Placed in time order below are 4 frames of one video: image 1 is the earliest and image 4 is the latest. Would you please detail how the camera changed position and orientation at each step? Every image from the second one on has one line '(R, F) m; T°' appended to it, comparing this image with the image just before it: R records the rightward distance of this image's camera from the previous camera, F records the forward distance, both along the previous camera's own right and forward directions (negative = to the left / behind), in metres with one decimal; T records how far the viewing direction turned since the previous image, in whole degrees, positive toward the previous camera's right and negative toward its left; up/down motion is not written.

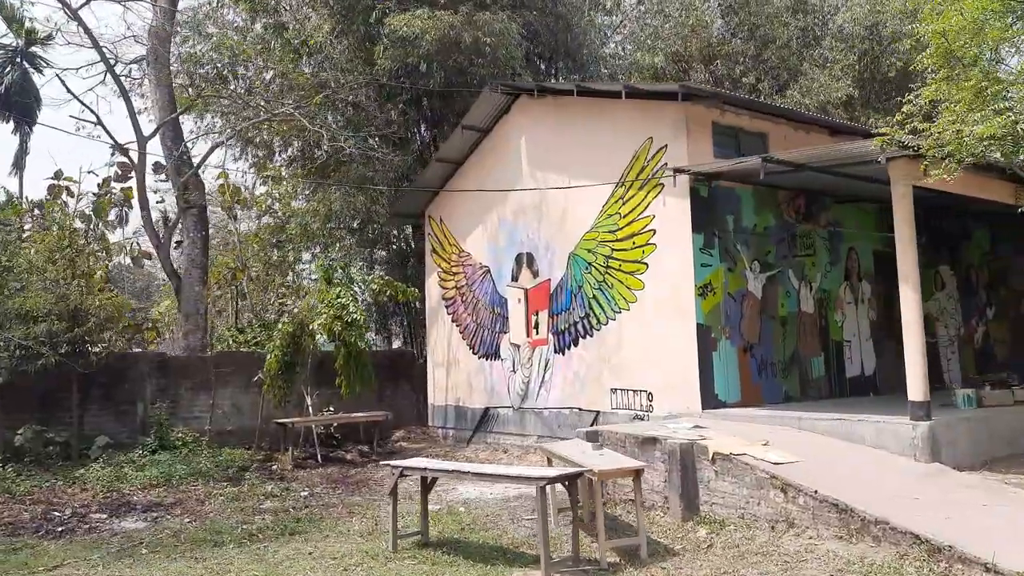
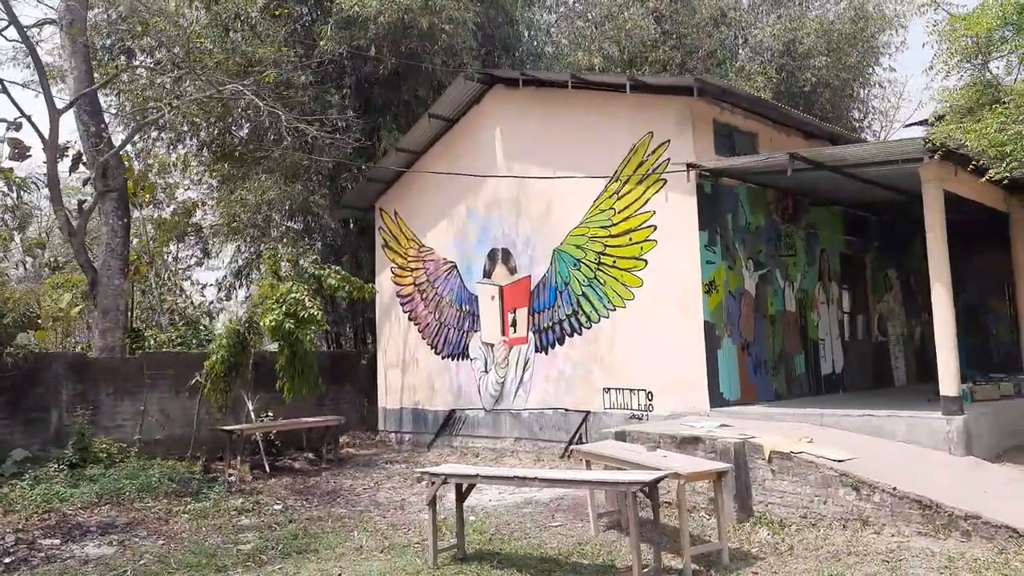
(-1.5, +0.6) m; +9°
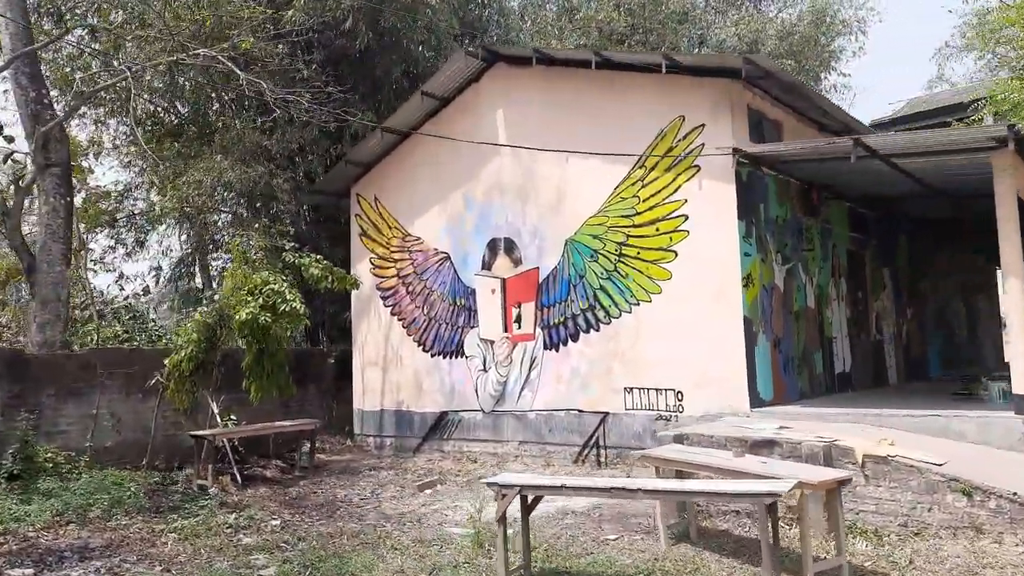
(-1.2, +0.8) m; +6°
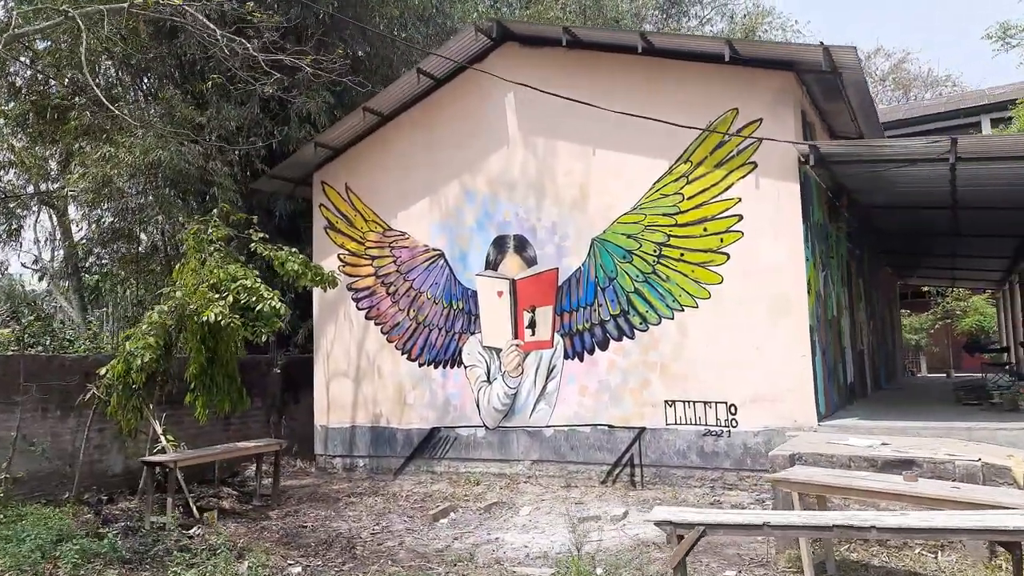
(-2.0, +1.2) m; +11°
